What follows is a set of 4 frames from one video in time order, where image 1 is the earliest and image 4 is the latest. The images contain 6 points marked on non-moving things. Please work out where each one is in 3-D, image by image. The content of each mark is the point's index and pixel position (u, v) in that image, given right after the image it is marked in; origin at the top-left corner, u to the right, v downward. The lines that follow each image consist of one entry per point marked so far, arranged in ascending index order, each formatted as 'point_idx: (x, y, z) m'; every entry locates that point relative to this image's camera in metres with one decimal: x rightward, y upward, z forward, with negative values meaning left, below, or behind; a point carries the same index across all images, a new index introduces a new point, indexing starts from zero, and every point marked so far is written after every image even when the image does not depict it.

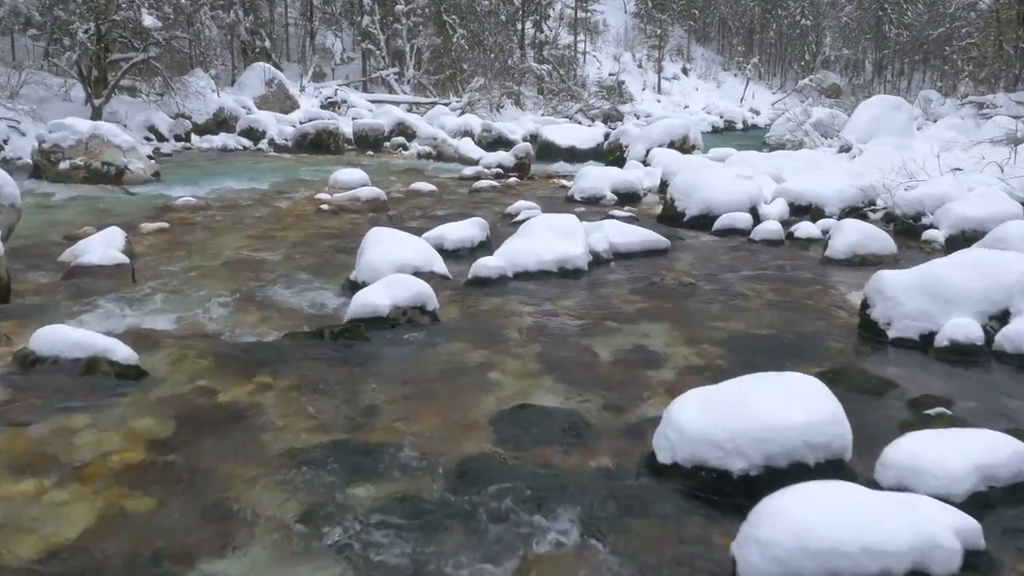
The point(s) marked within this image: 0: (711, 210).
0: (+2.6, +1.0, +11.5) m
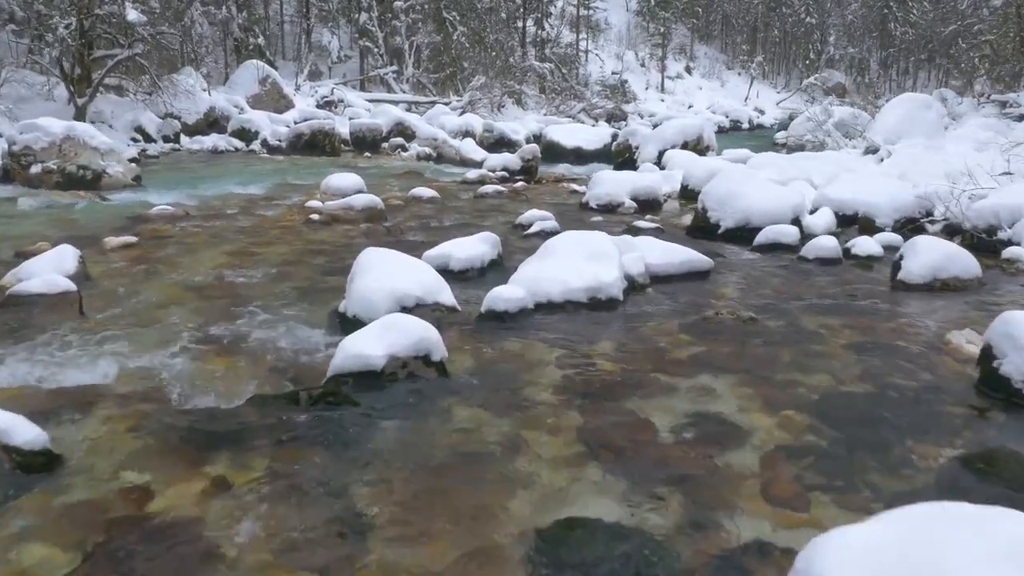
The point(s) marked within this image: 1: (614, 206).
0: (+2.7, +0.8, +10.2) m
1: (+1.6, +1.3, +13.7) m
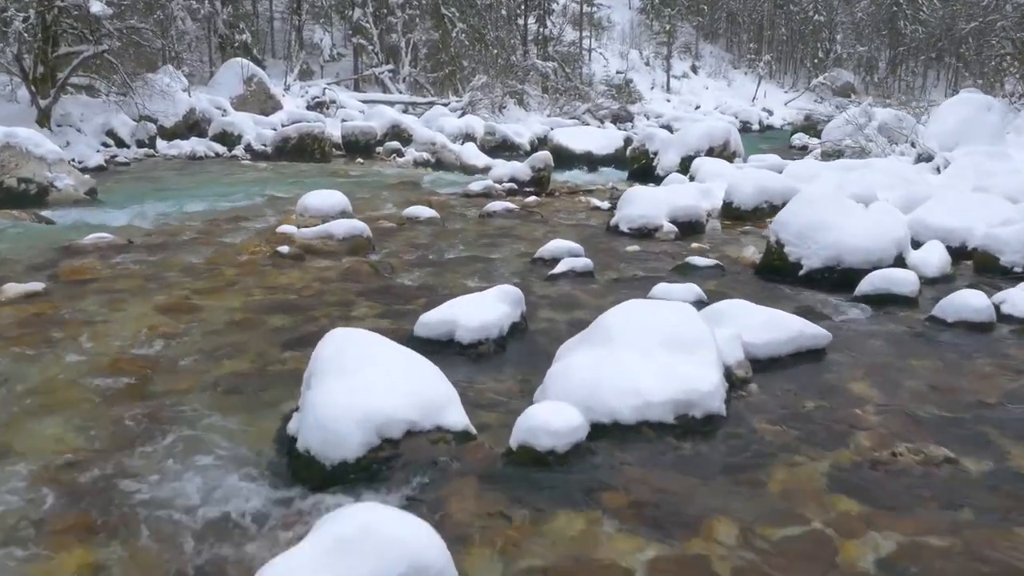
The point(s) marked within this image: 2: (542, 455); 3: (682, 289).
0: (+2.9, +0.2, +7.9) m
1: (+1.8, +0.7, +11.4) m
2: (+0.1, -0.7, +3.8) m
3: (+1.4, 0.0, +7.2) m
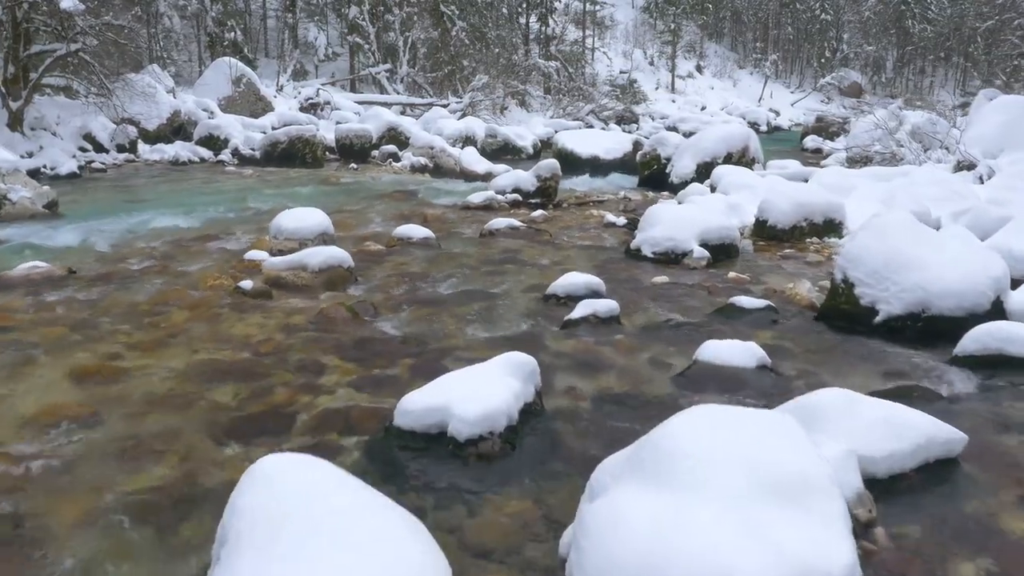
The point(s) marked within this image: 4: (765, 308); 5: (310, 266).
0: (+3.0, -0.1, +6.3) m
1: (+1.8, +0.4, +9.8) m
2: (+0.2, -1.1, +2.3) m
3: (+1.4, -0.4, +5.7) m
4: (+2.0, -0.2, +7.1) m
5: (-1.9, +0.2, +8.3) m
